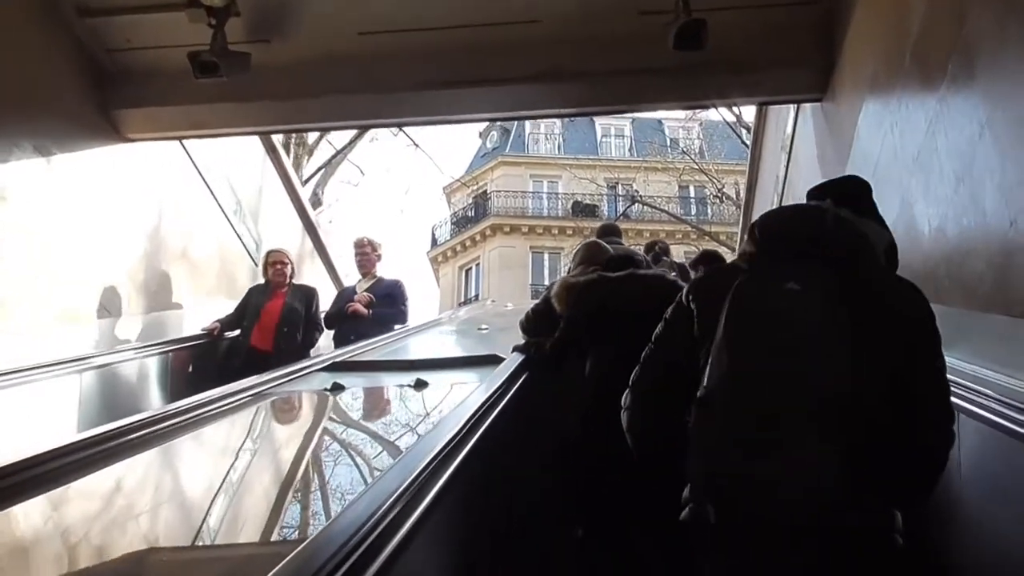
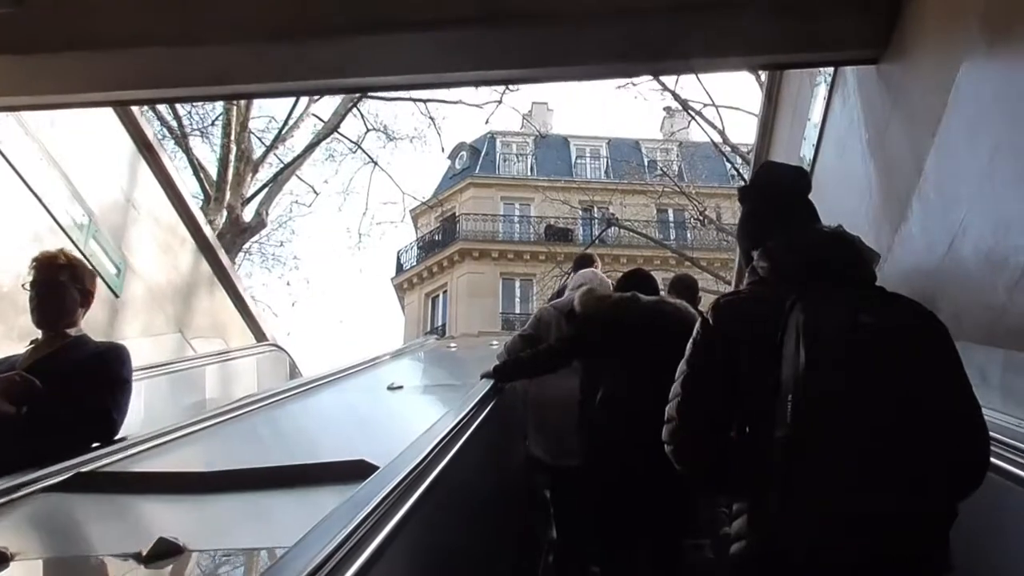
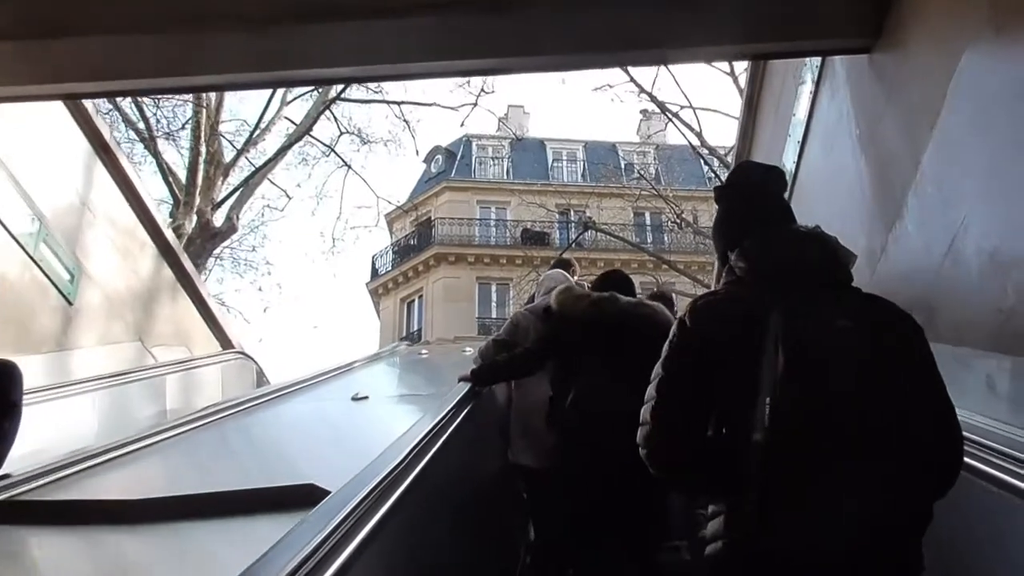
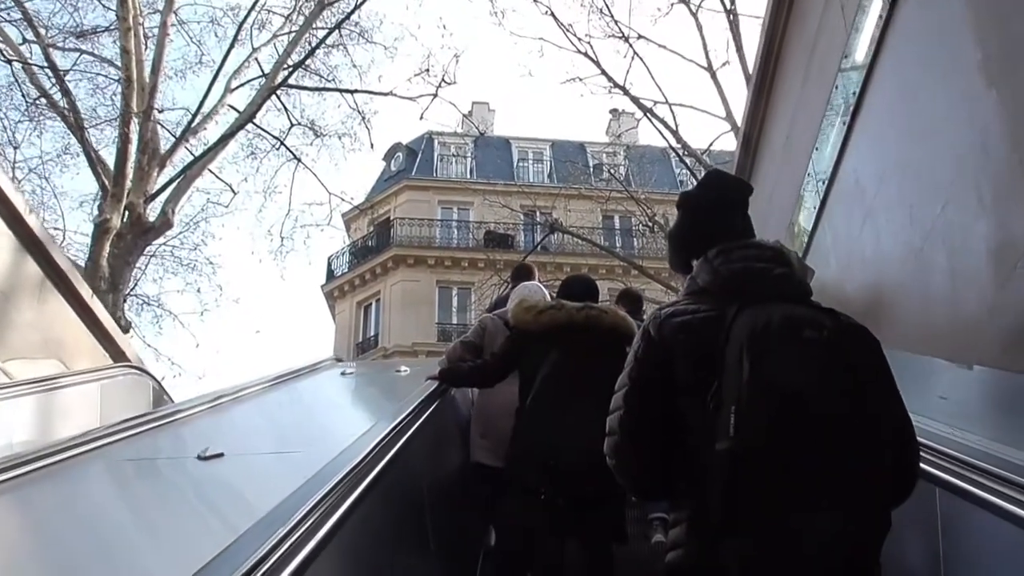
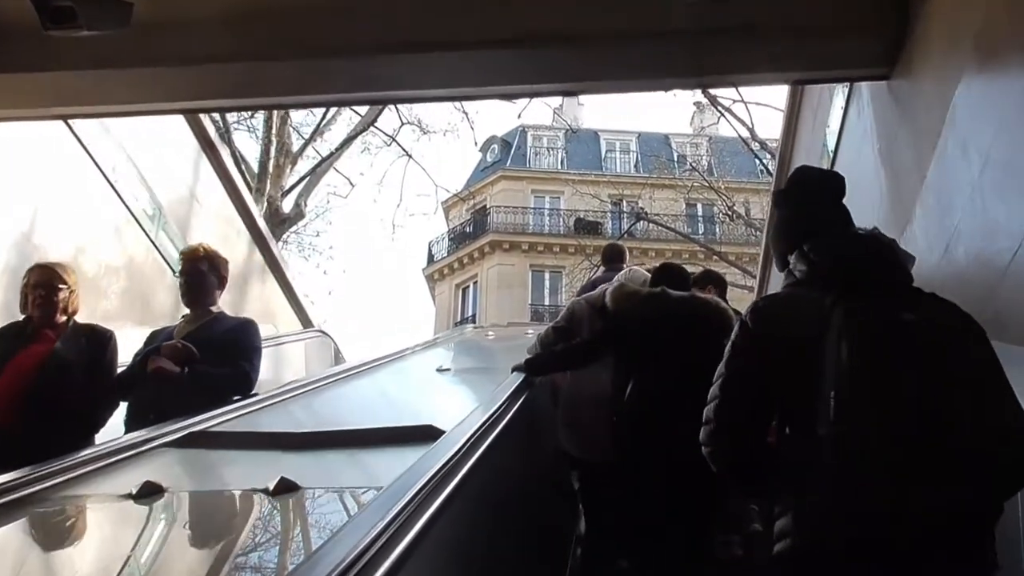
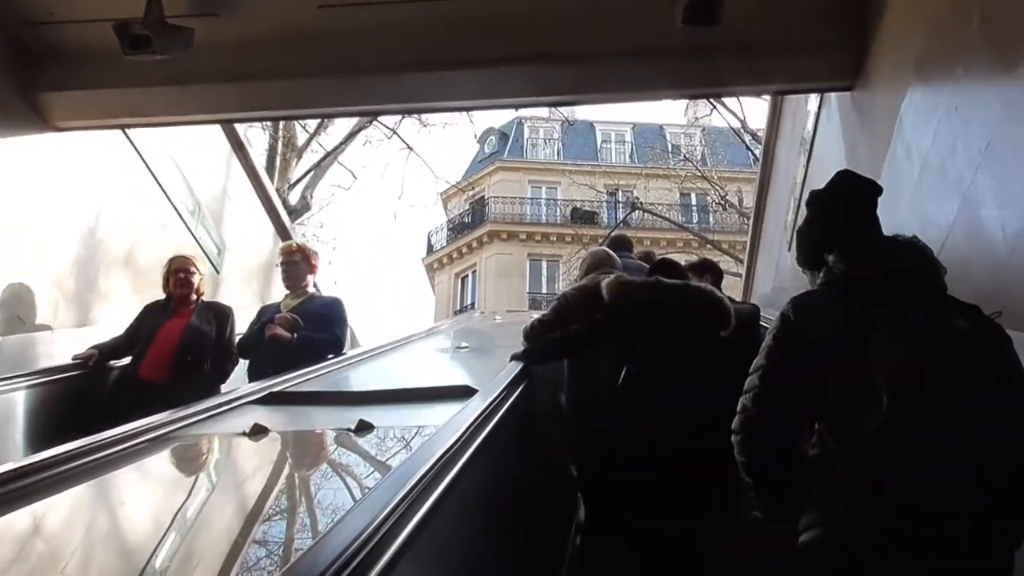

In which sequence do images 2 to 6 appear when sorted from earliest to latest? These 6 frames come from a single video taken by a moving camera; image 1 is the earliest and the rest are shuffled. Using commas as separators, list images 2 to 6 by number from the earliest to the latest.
6, 5, 2, 3, 4
